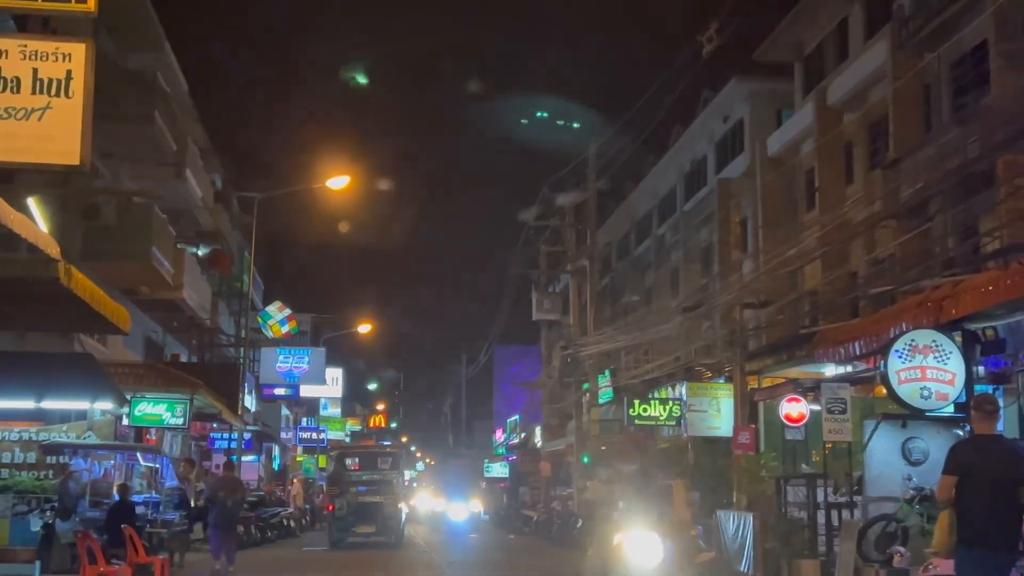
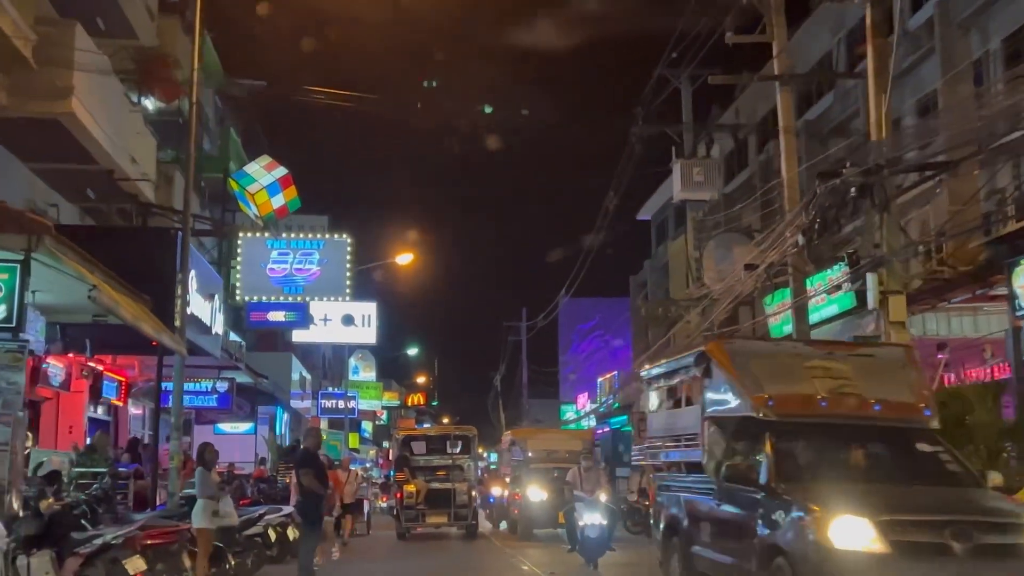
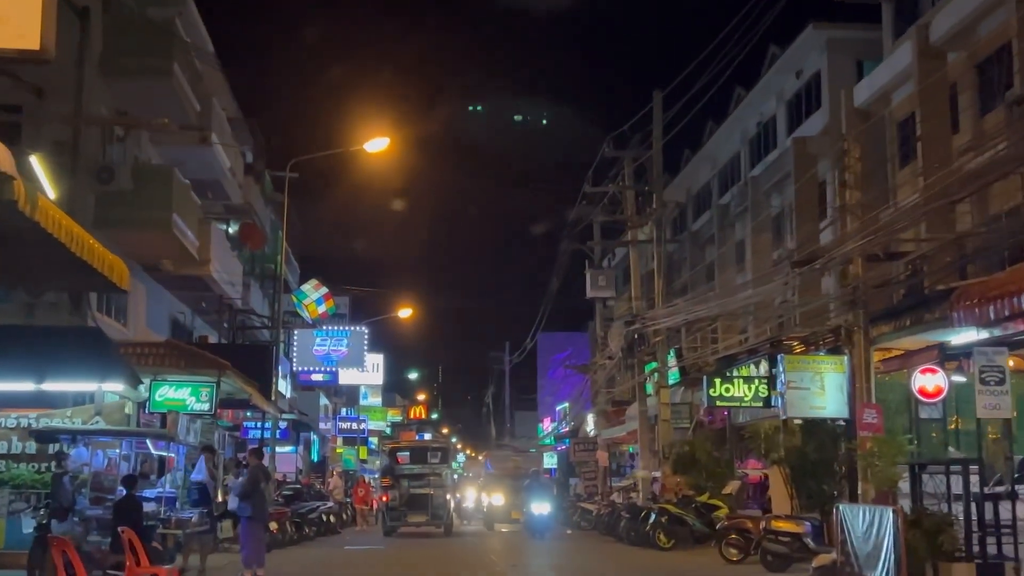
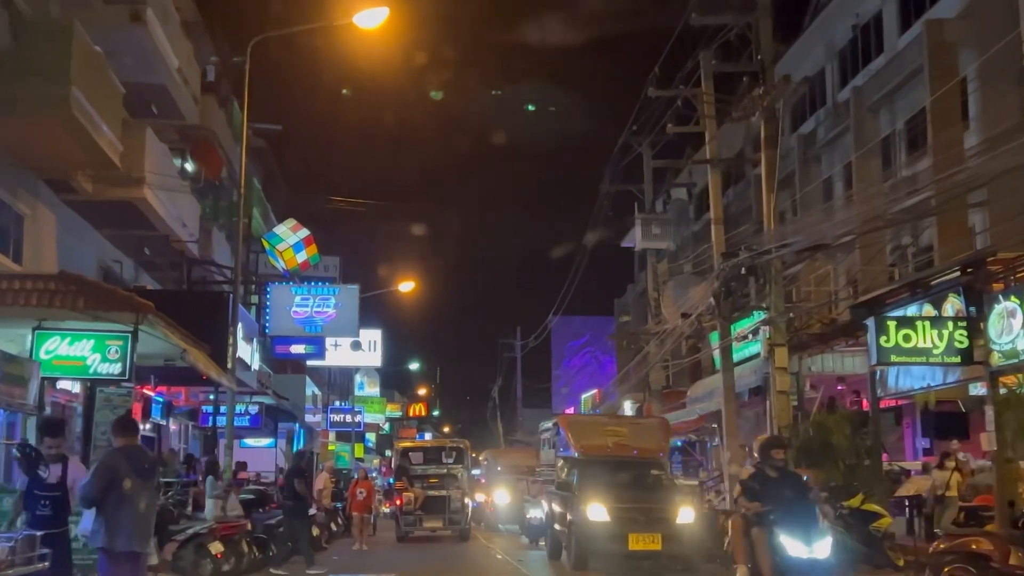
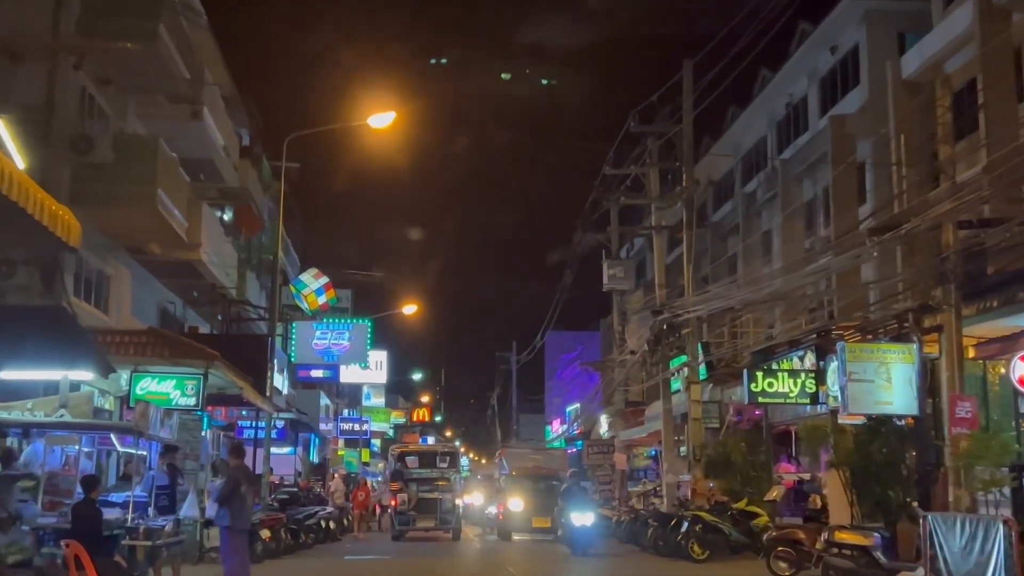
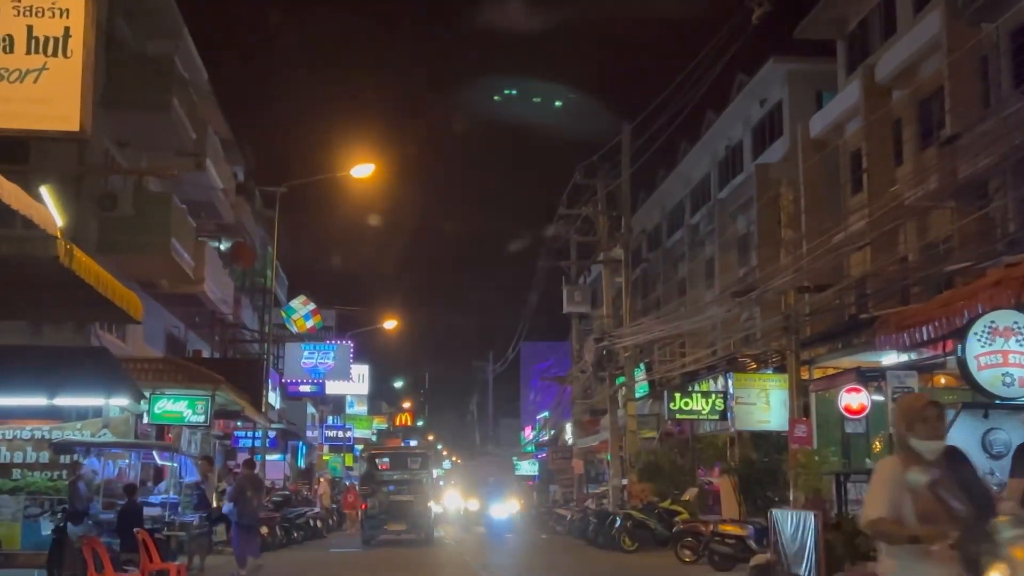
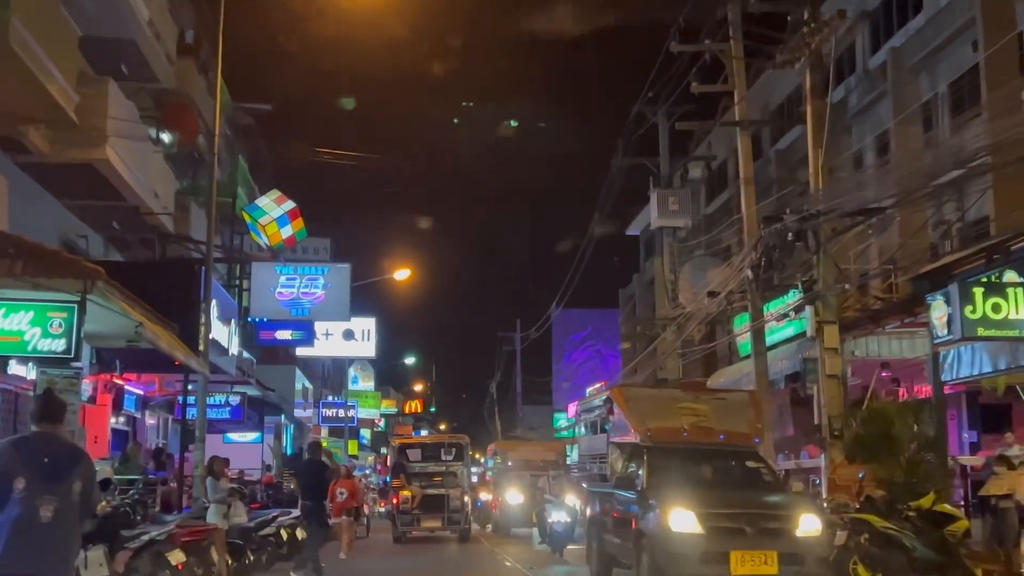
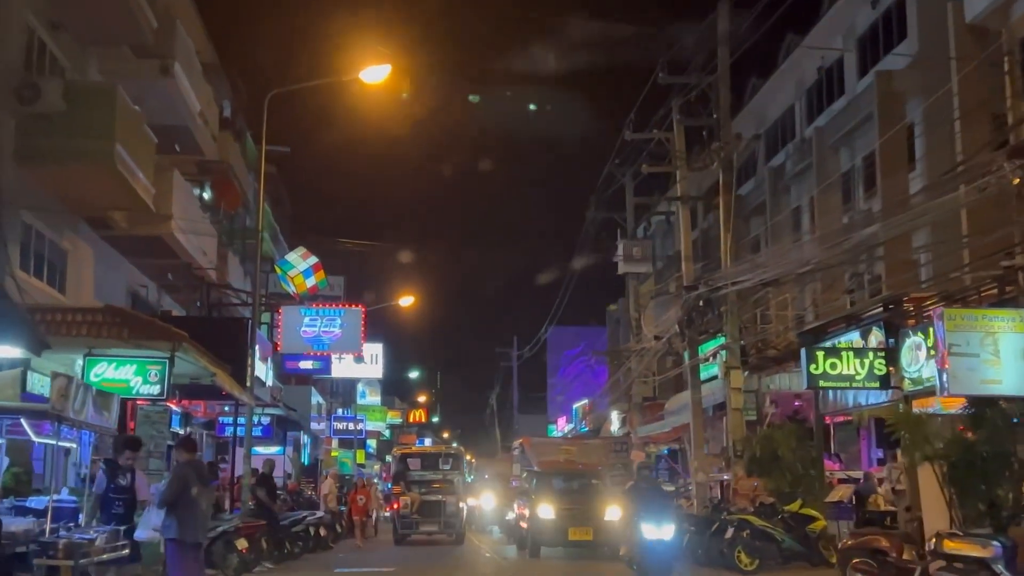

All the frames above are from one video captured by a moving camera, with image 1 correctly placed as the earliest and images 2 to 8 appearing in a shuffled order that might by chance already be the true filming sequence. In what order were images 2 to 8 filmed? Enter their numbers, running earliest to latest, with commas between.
6, 3, 5, 8, 4, 7, 2
